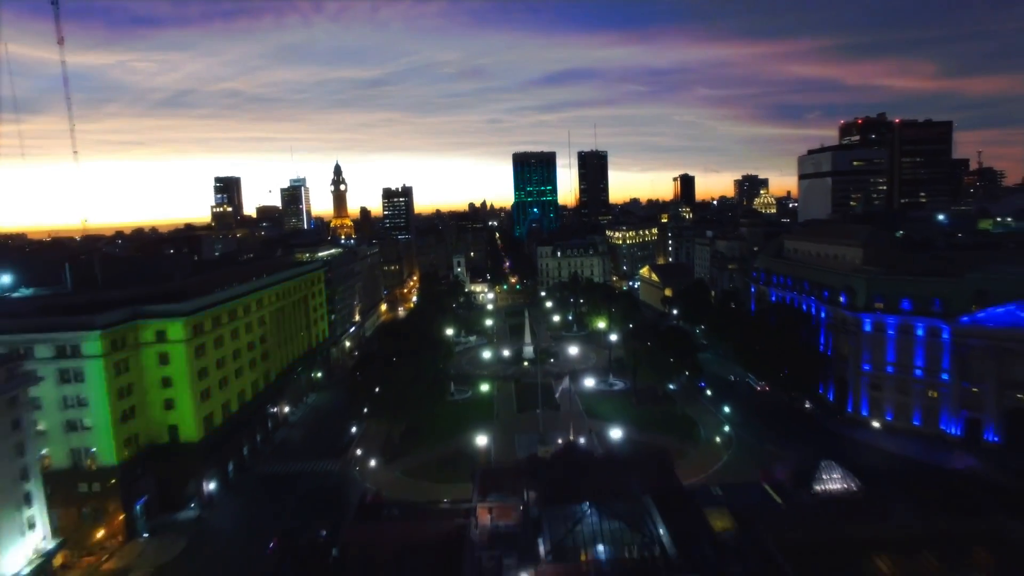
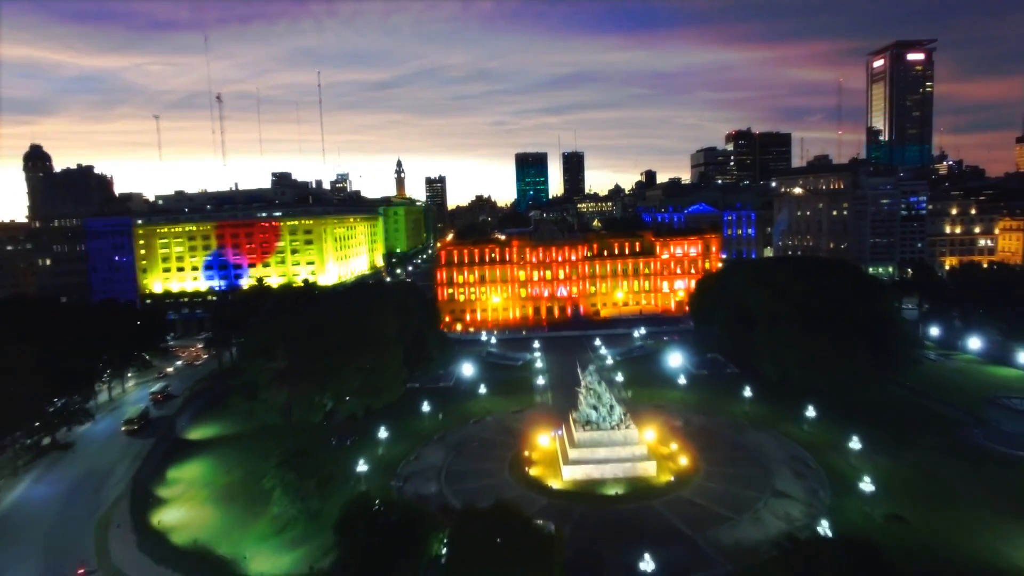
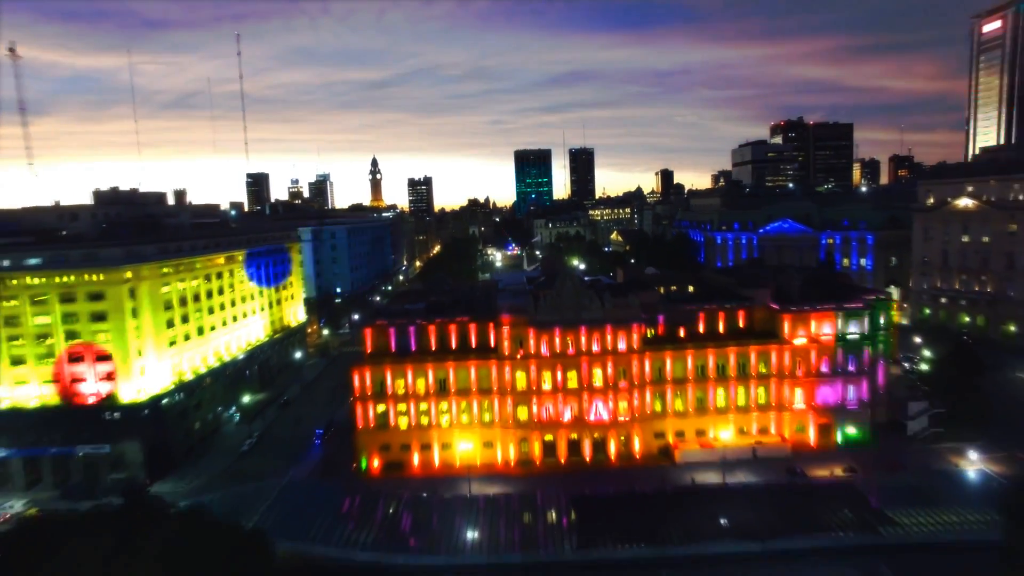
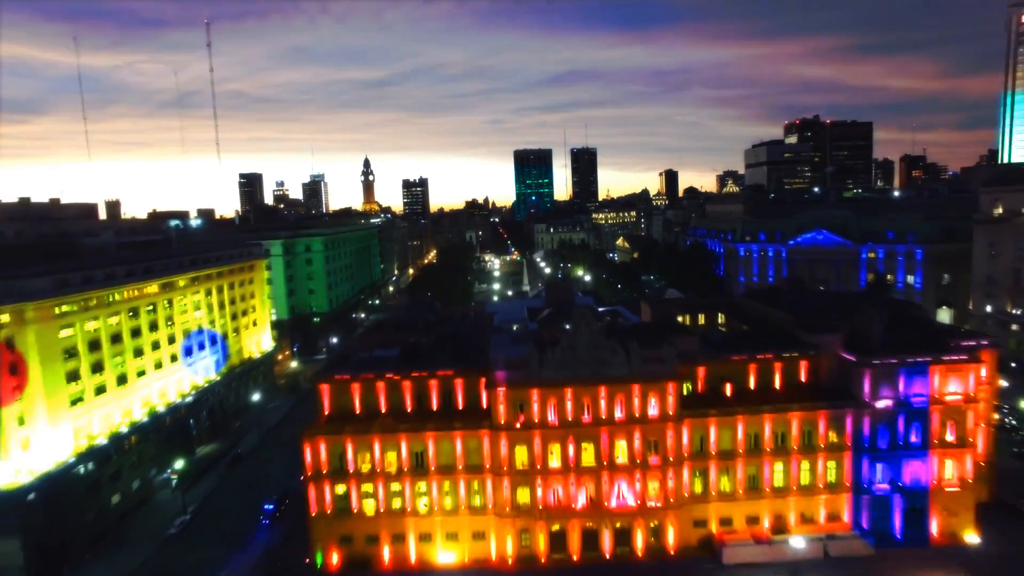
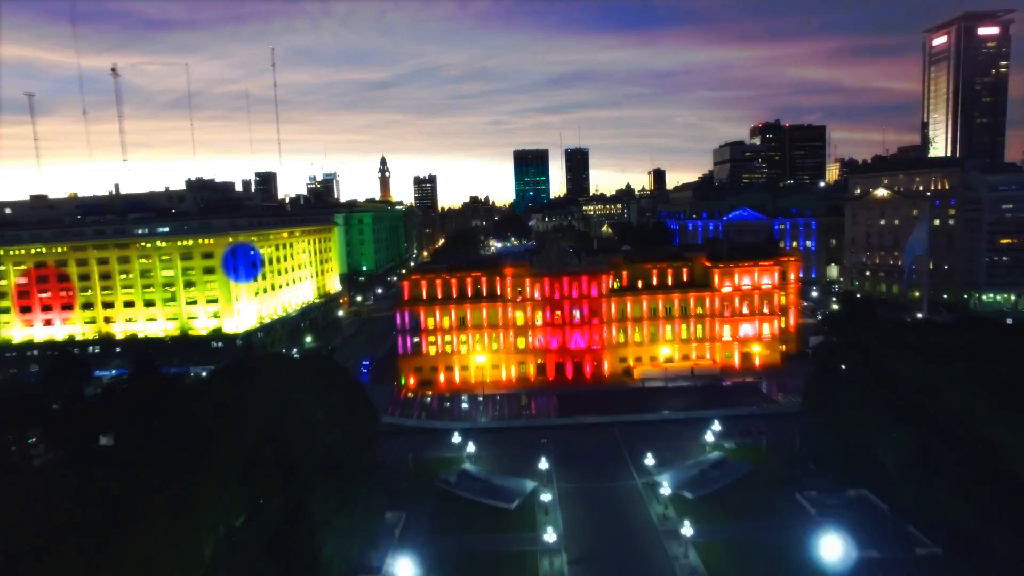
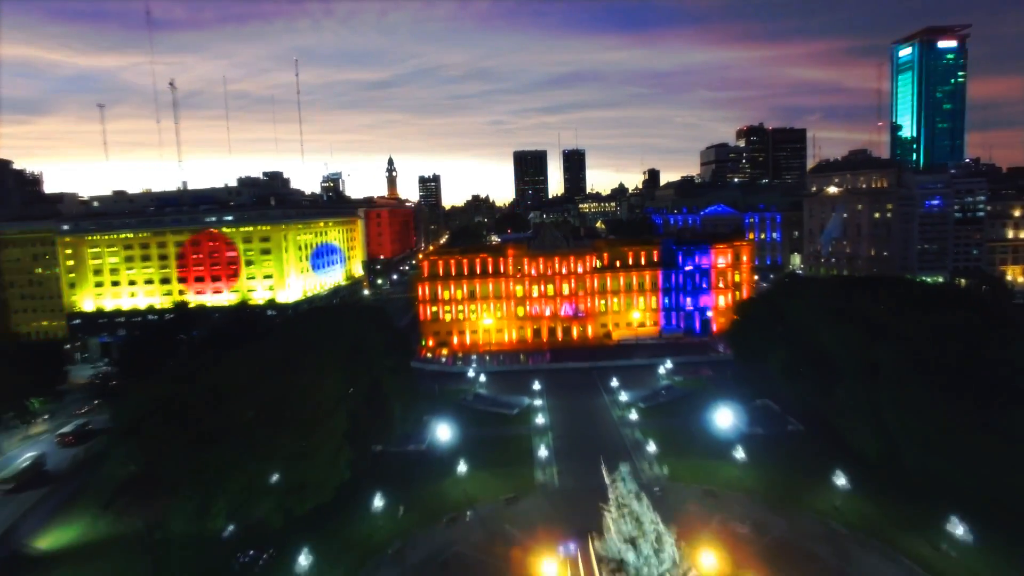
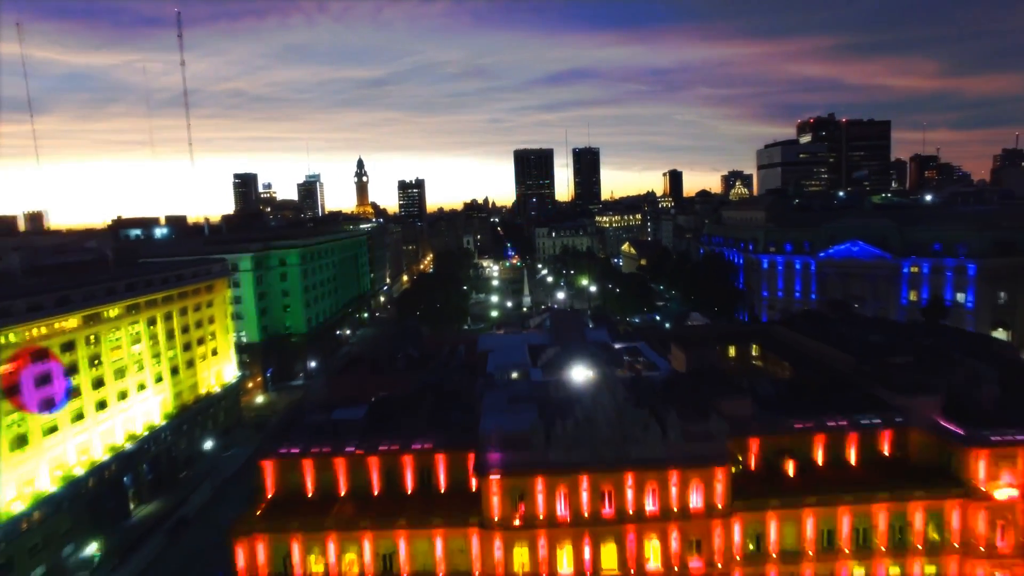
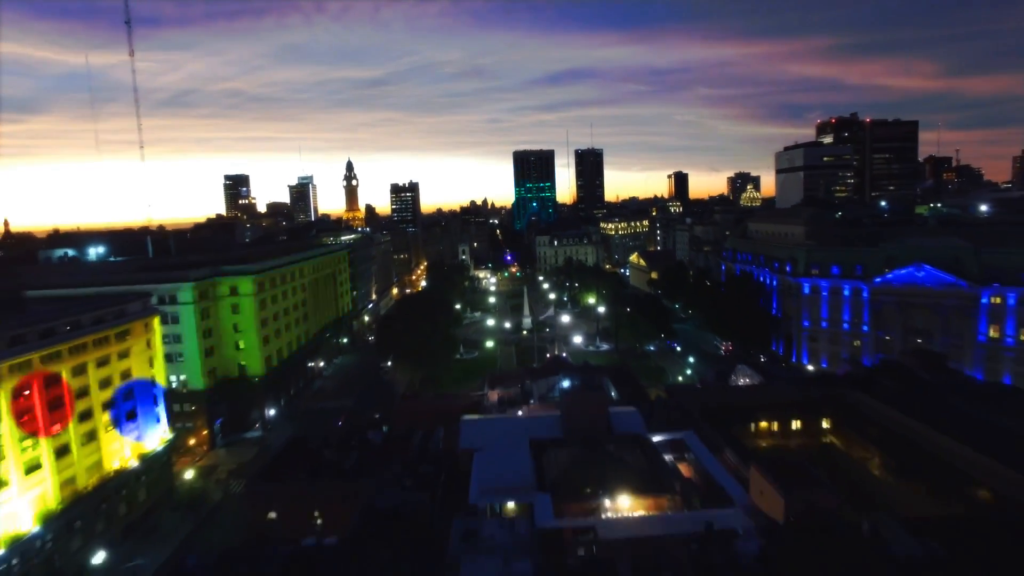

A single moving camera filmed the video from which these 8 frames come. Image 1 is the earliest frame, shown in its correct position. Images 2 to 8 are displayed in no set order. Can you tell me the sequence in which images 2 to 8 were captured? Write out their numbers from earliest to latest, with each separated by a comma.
8, 7, 4, 3, 5, 6, 2
